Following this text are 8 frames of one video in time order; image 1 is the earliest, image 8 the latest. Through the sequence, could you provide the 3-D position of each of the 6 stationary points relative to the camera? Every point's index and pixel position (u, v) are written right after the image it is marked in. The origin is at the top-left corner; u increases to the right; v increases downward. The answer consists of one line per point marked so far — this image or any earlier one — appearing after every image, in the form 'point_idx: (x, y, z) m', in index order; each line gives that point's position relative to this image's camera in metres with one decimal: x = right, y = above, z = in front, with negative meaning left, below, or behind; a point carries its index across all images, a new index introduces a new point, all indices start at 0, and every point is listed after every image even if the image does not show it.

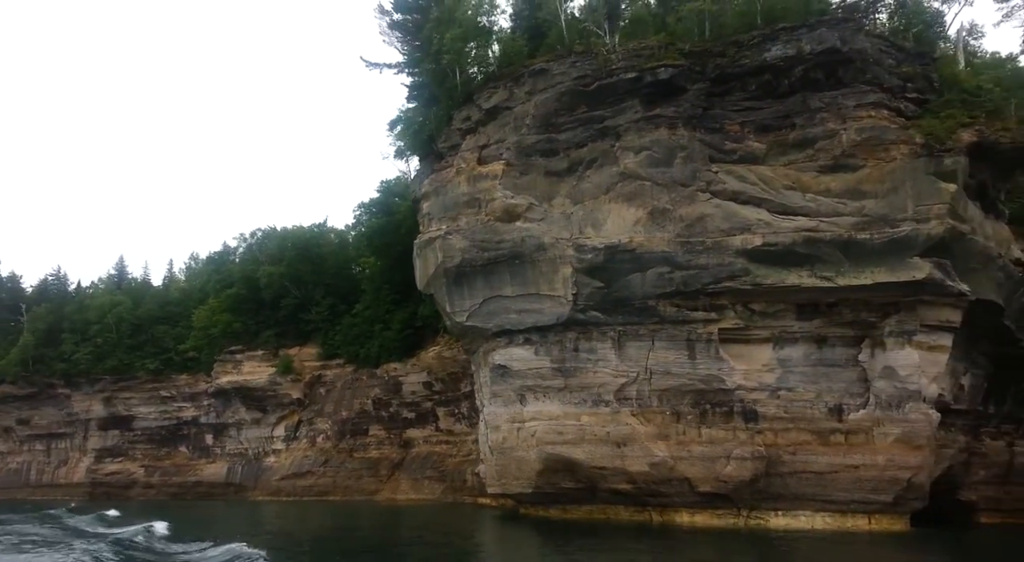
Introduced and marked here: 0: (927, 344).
0: (+7.9, -1.2, +13.4) m
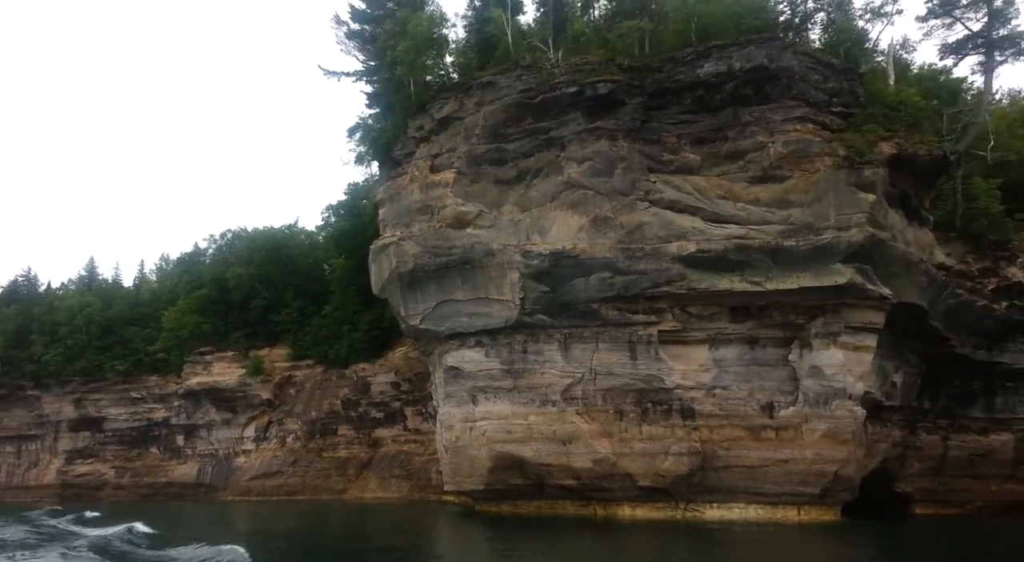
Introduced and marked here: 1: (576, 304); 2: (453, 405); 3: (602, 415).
0: (+6.9, -1.2, +14.2) m
1: (+1.4, -0.5, +14.7) m
2: (-1.3, -2.8, +15.9) m
3: (+1.9, -2.8, +14.8) m
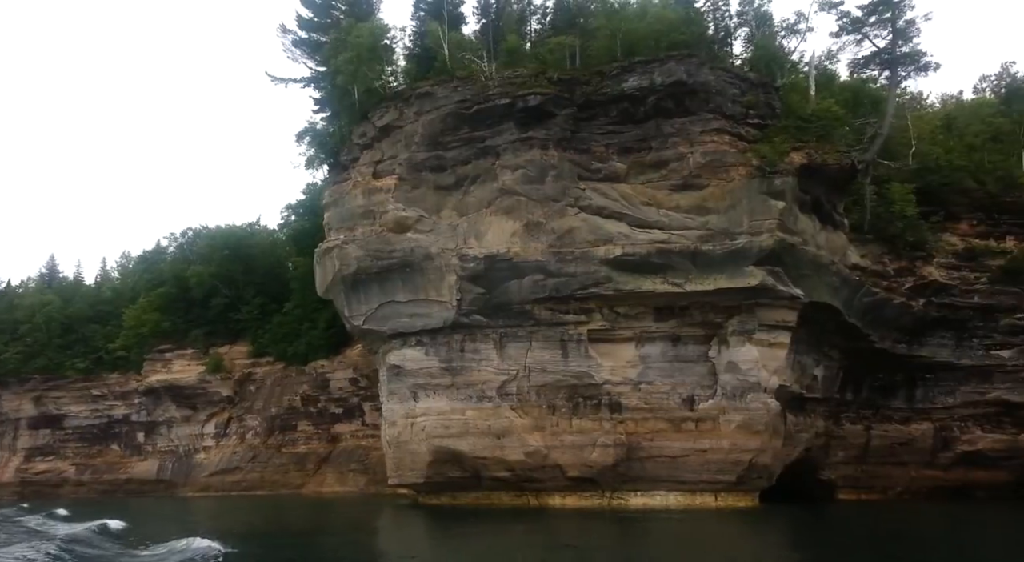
0: (+5.5, -1.3, +15.2) m
1: (0.0, -0.5, +15.4) m
2: (-2.7, -2.8, +16.5) m
3: (+0.6, -2.9, +15.6) m
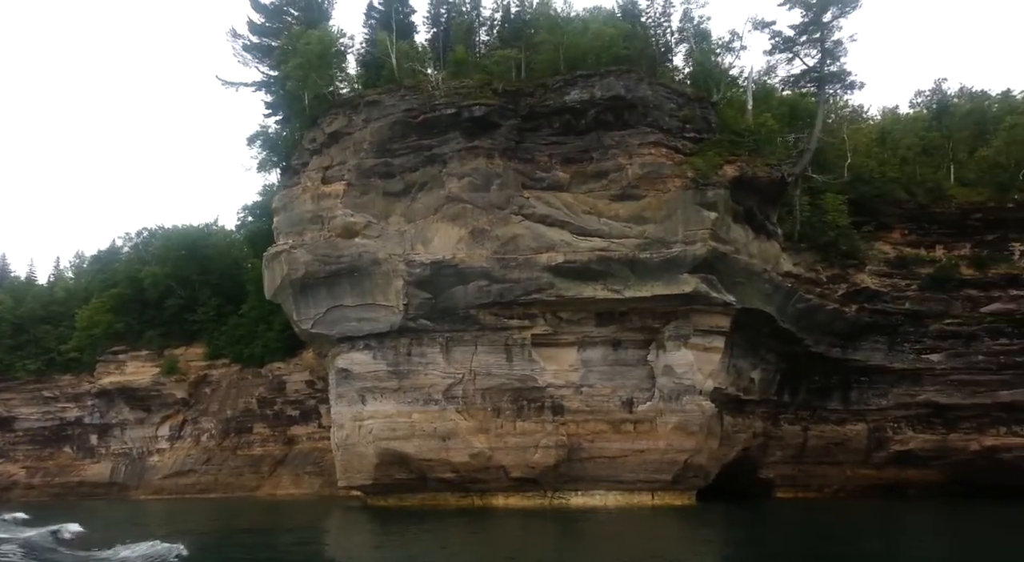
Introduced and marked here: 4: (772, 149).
0: (+4.3, -1.4, +15.8) m
1: (-1.2, -0.6, +15.8) m
2: (-4.0, -2.9, +16.8) m
3: (-0.7, -3.0, +16.0) m
4: (+6.0, +3.1, +16.9) m
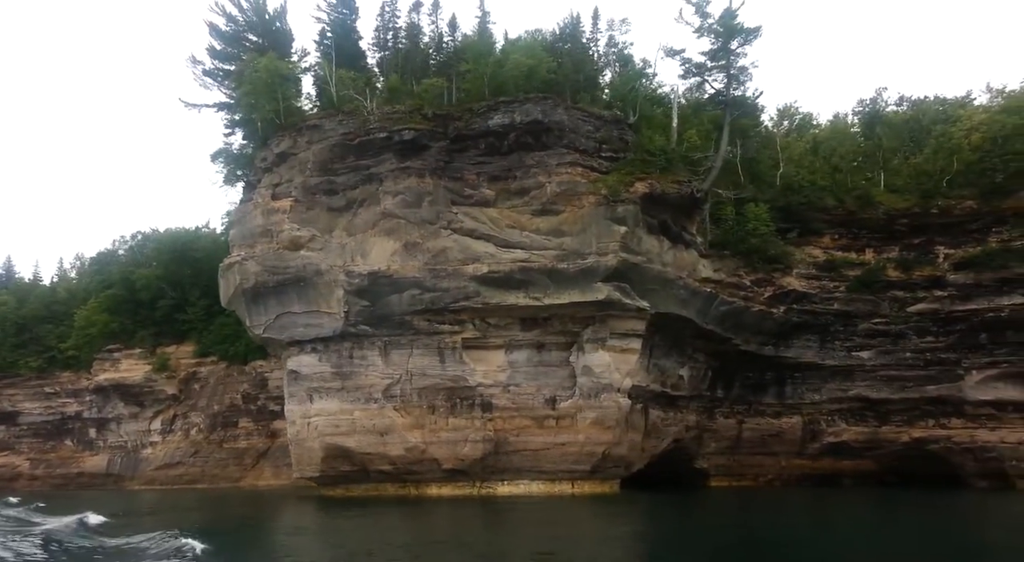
0: (+2.6, -1.6, +17.2) m
1: (-2.9, -0.9, +17.3) m
2: (-5.7, -3.2, +18.3) m
3: (-2.4, -3.2, +17.5) m
4: (+4.3, +2.9, +18.2) m
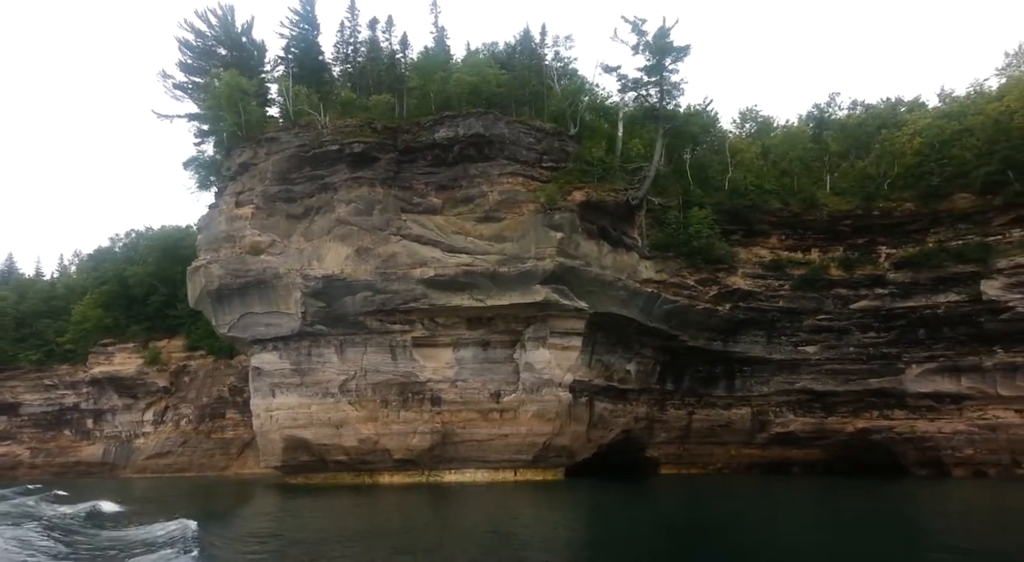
0: (+1.2, -1.7, +18.4) m
1: (-4.4, -0.9, +18.5) m
2: (-7.1, -3.2, +19.6) m
3: (-3.8, -3.3, +18.8) m
4: (+2.9, +2.9, +19.4) m
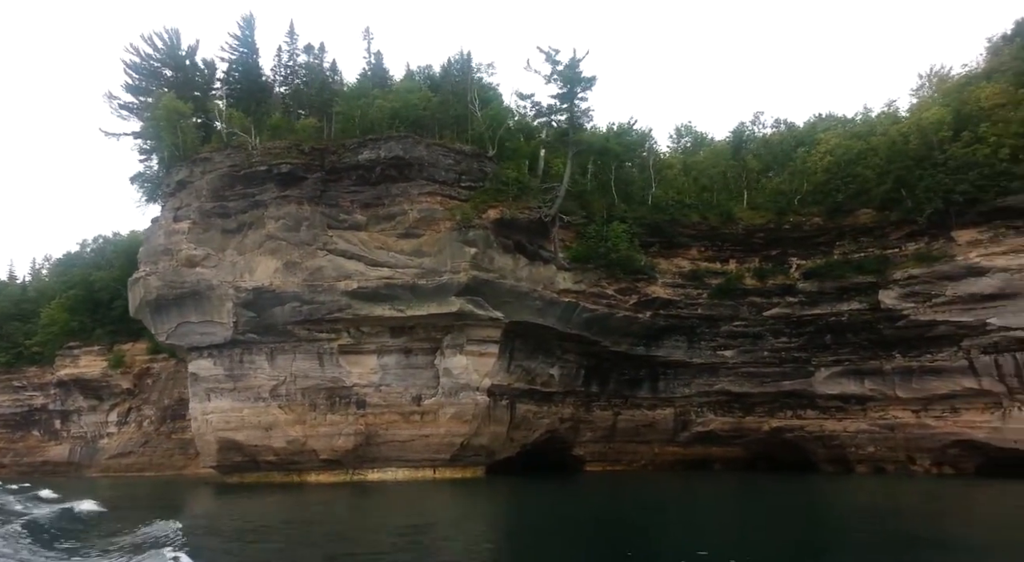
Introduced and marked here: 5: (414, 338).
0: (-1.1, -2.0, +19.8) m
1: (-6.6, -1.3, +19.8) m
2: (-9.4, -3.6, +20.9) m
3: (-6.1, -3.6, +20.1) m
4: (+0.6, +2.6, +20.8) m
5: (-2.8, -1.6, +20.0) m
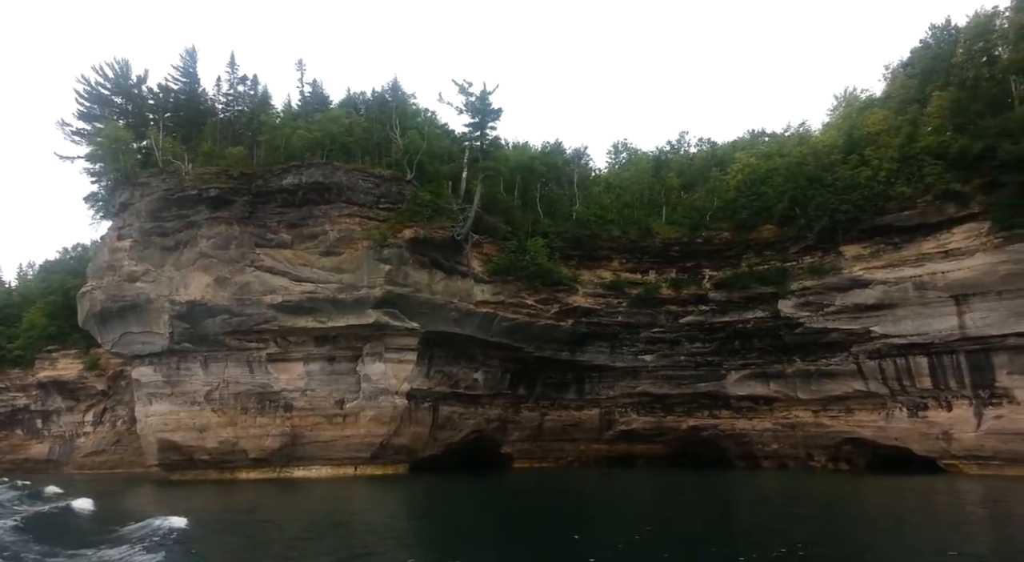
0: (-3.8, -2.4, +21.7) m
1: (-9.3, -1.7, +21.7) m
2: (-12.0, -4.0, +22.8) m
3: (-8.7, -4.0, +22.0) m
4: (-2.0, +2.1, +22.6) m
5: (-5.5, -2.0, +21.9) m
